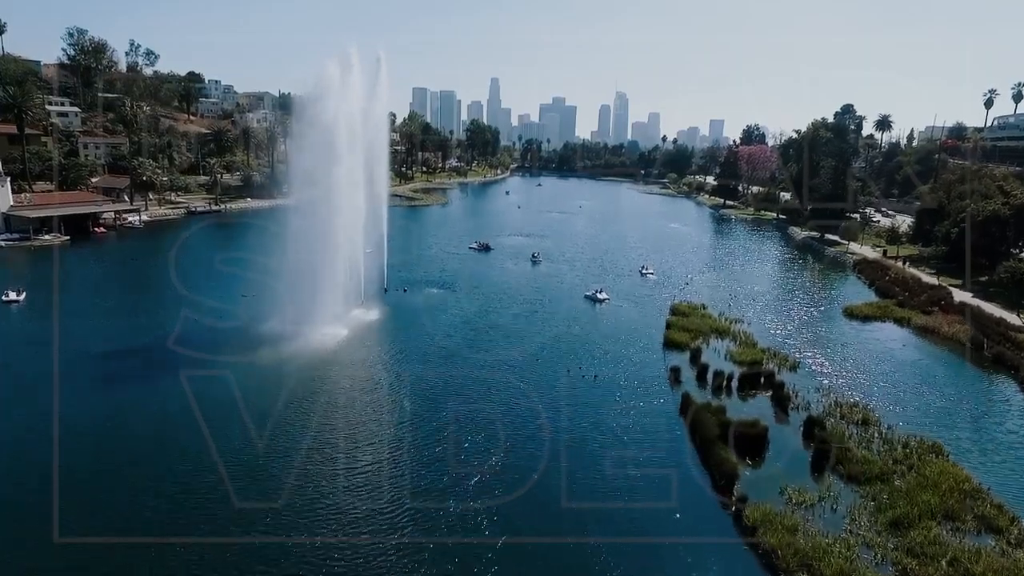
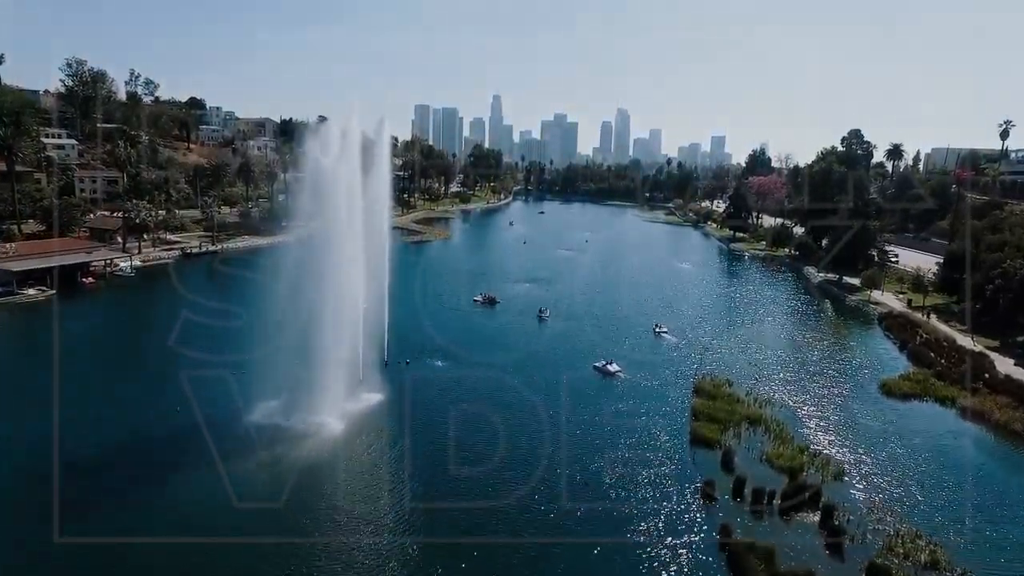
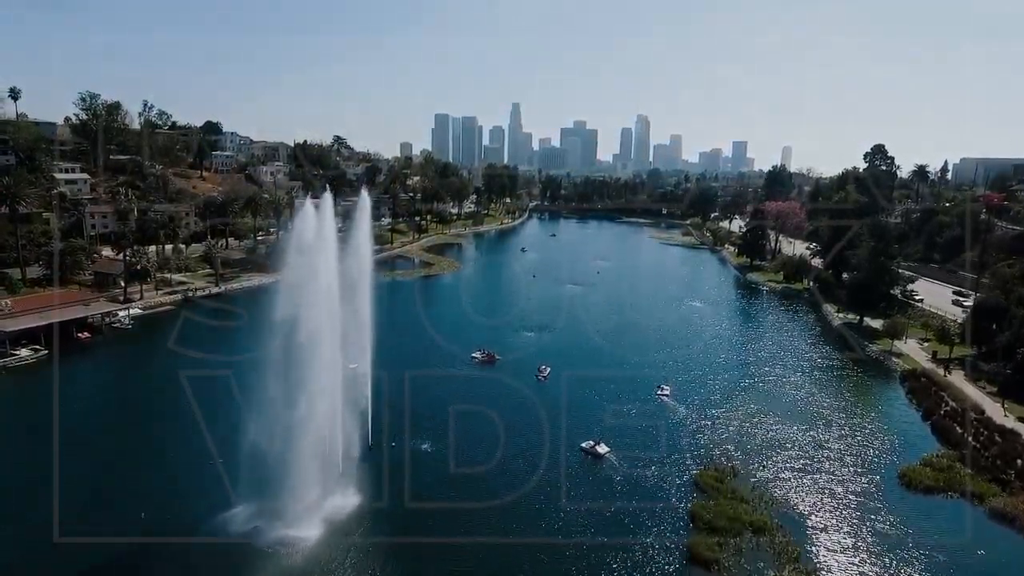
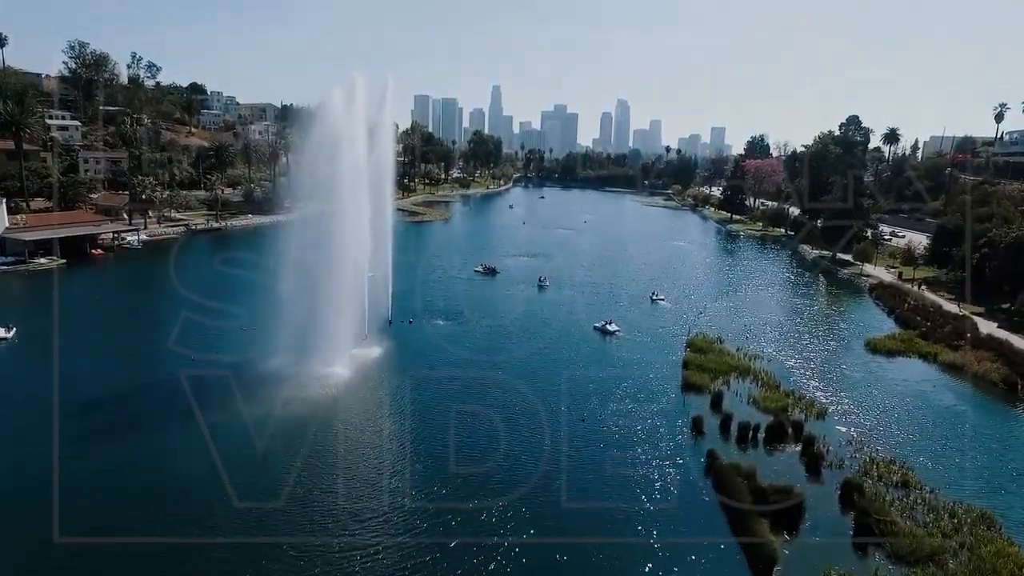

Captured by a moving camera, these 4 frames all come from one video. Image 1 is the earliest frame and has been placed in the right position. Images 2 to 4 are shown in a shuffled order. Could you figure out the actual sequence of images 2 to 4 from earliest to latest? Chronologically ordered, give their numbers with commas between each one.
4, 2, 3
